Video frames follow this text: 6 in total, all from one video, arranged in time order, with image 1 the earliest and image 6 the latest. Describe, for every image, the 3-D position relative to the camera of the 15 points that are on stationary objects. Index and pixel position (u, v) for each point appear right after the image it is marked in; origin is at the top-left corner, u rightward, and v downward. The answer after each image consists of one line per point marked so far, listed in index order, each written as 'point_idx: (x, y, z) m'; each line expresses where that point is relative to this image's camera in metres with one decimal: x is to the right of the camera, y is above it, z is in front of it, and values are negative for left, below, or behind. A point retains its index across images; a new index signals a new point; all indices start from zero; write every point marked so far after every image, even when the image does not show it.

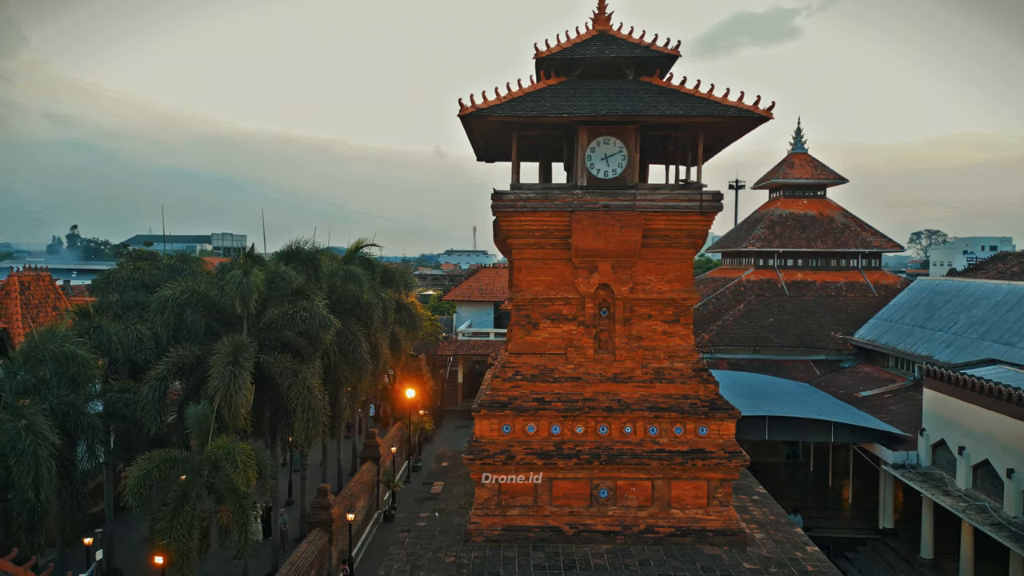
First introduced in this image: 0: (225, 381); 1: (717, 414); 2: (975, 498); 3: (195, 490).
0: (-5.2, -1.7, +11.6) m
1: (+3.0, -1.8, +9.5) m
2: (+8.5, -3.9, +11.9) m
3: (-5.4, -3.4, +10.8) m
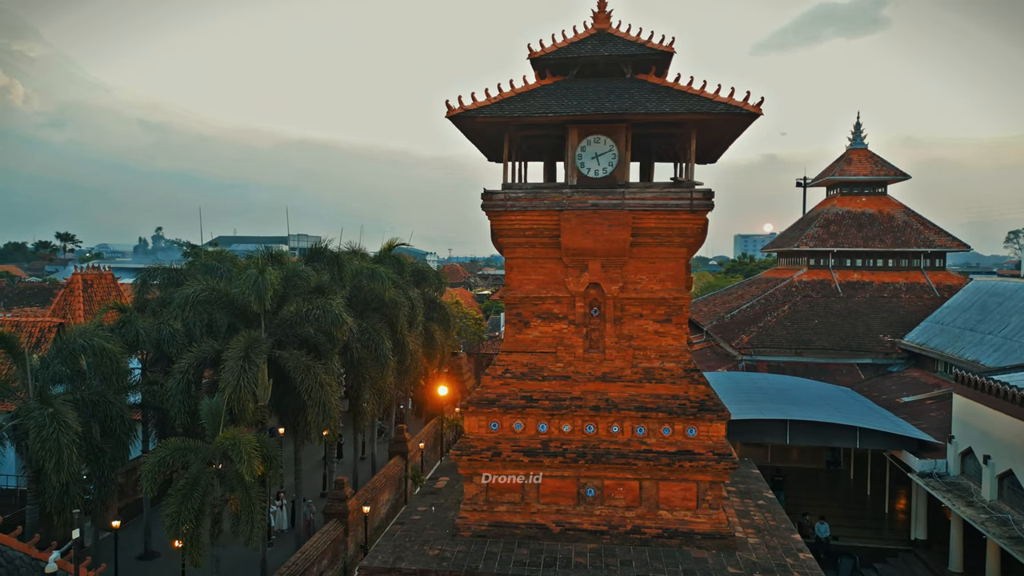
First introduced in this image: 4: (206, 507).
0: (-5.2, -1.6, +12.2) m
1: (+2.8, -1.8, +9.4) m
2: (+8.4, -3.9, +11.2) m
3: (-5.5, -3.4, +11.4) m
4: (-5.5, -3.9, +11.4) m
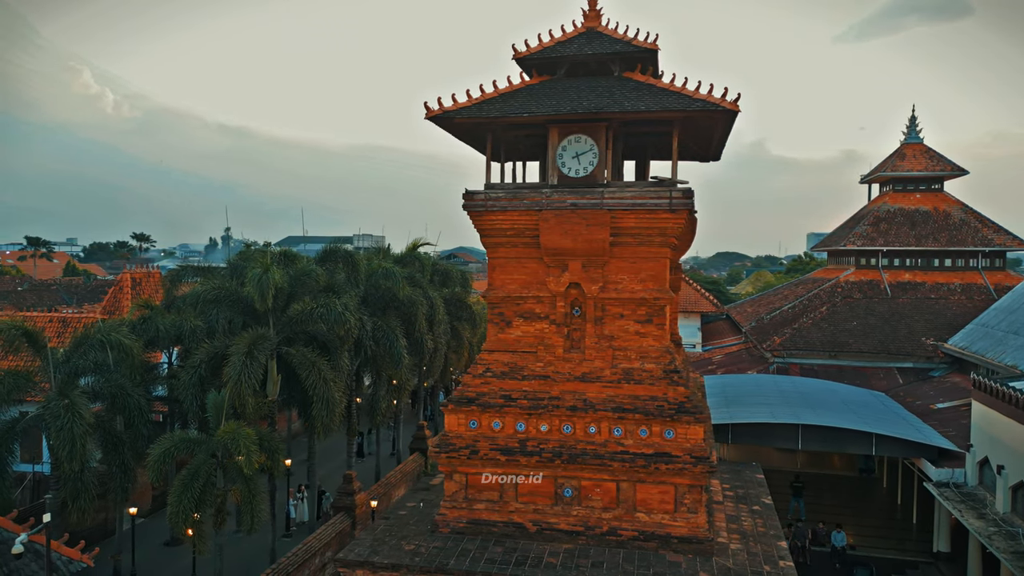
0: (-5.4, -1.6, +12.6) m
1: (+2.4, -1.8, +9.2) m
2: (+8.2, -3.9, +10.7) m
3: (-5.7, -3.4, +11.9) m
4: (-5.6, -3.8, +11.9) m
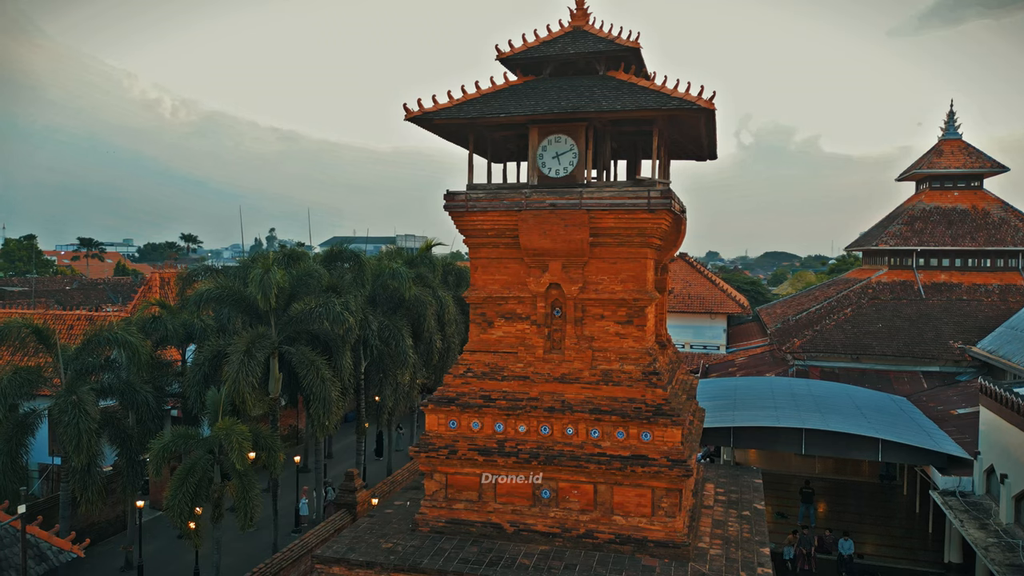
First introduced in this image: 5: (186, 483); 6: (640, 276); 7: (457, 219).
0: (-5.5, -1.6, +12.9) m
1: (+2.1, -1.9, +9.1) m
2: (+7.9, -3.9, +10.2) m
3: (-5.9, -3.4, +12.2) m
4: (-5.8, -3.8, +12.2) m
5: (-6.0, -3.6, +11.9) m
6: (+1.9, +0.2, +9.7) m
7: (-0.9, +1.1, +10.1) m
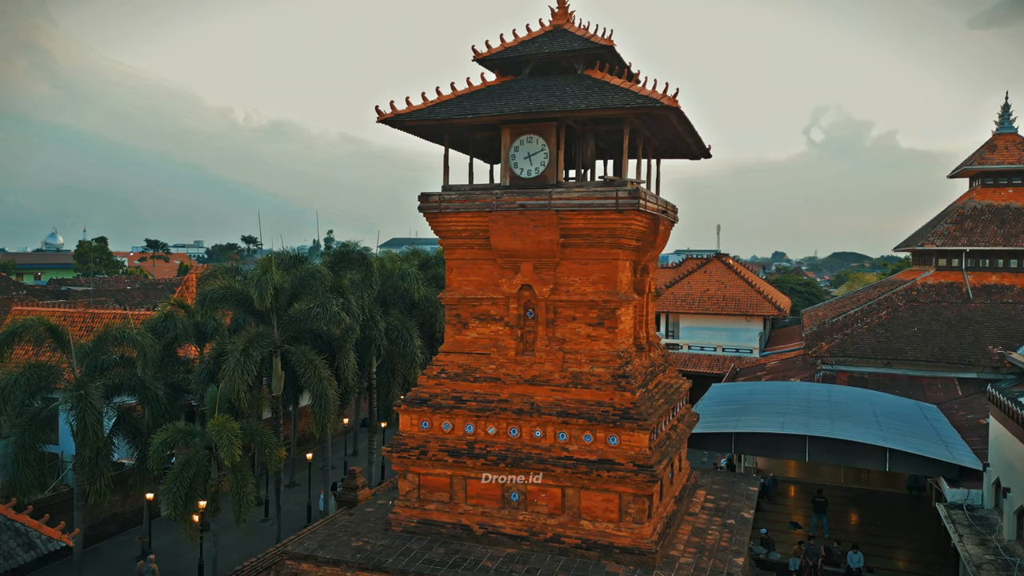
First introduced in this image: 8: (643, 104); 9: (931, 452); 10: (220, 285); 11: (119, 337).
0: (-5.7, -1.6, +13.3) m
1: (+1.6, -1.9, +8.9) m
2: (+7.5, -4.0, +9.7) m
3: (-6.1, -3.4, +12.5) m
4: (-6.1, -3.9, +12.6) m
5: (-6.3, -3.6, +12.2) m
6: (+1.5, +0.2, +9.5) m
7: (-1.3, +1.1, +10.2) m
8: (+1.9, +2.5, +8.9) m
9: (+8.5, -3.3, +13.0) m
10: (-7.2, +0.1, +15.9) m
11: (-8.9, -1.1, +14.7) m
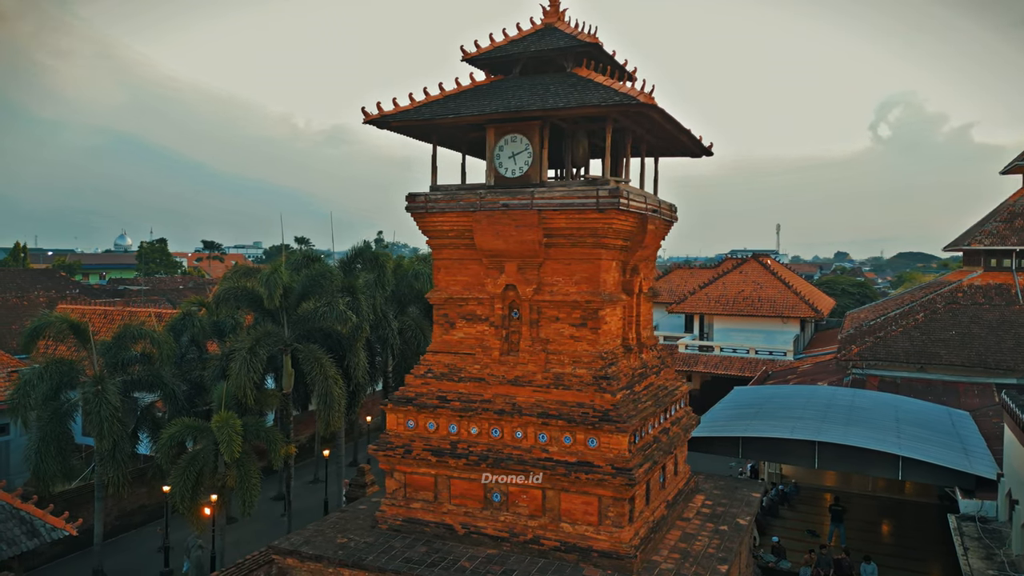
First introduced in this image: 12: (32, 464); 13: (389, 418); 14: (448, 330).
0: (-5.7, -1.6, +13.6) m
1: (+1.3, -1.9, +8.8) m
2: (+7.2, -4.0, +9.2) m
3: (-6.2, -3.4, +12.9) m
4: (-6.2, -3.8, +12.9) m
5: (-6.4, -3.6, +12.6) m
6: (+1.2, +0.1, +9.4) m
7: (-1.5, +1.1, +10.2) m
8: (+1.6, +2.5, +8.7) m
9: (+8.4, -3.3, +12.4) m
10: (-7.0, +0.1, +16.3) m
11: (-8.8, -1.1, +15.2) m
12: (-10.6, -3.9, +14.2) m
13: (-2.0, -2.1, +10.3) m
14: (-1.0, -0.7, +10.3) m
